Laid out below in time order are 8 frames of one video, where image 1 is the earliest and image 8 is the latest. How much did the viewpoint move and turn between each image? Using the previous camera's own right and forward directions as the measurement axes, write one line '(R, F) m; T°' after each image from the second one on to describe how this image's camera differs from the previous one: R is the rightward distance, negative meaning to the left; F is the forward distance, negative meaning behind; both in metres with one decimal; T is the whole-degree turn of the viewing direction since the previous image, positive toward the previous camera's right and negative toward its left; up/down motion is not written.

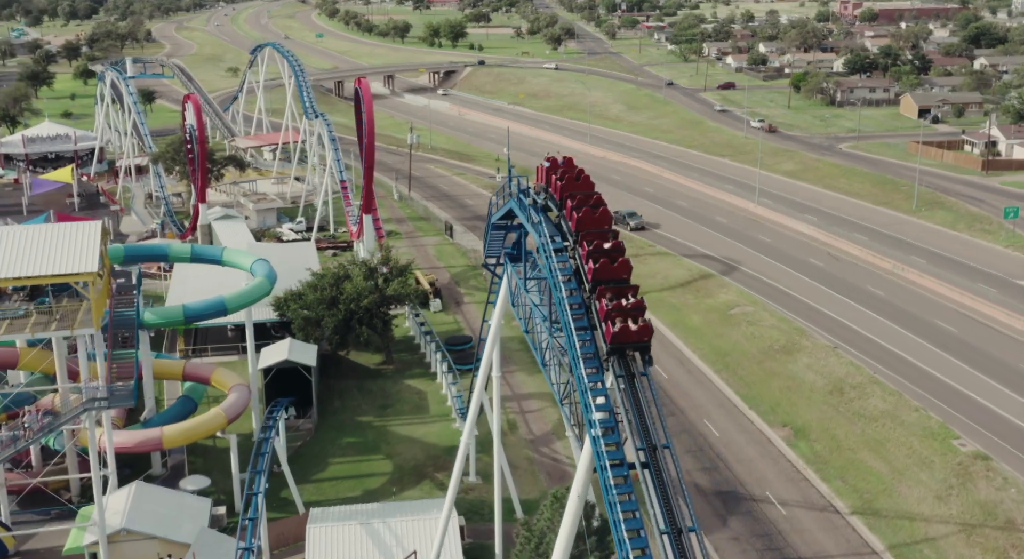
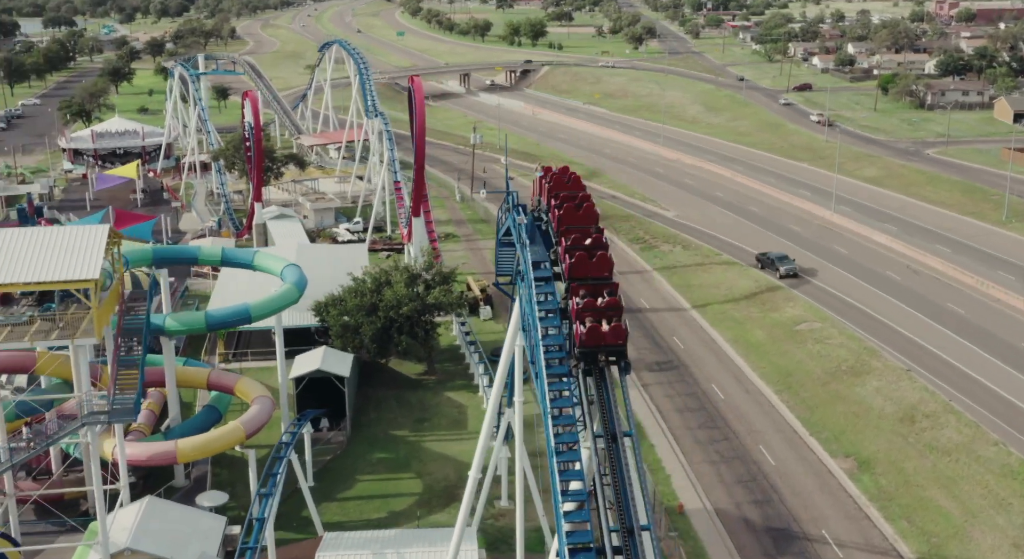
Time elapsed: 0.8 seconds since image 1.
(+1.4, +2.5) m; -4°
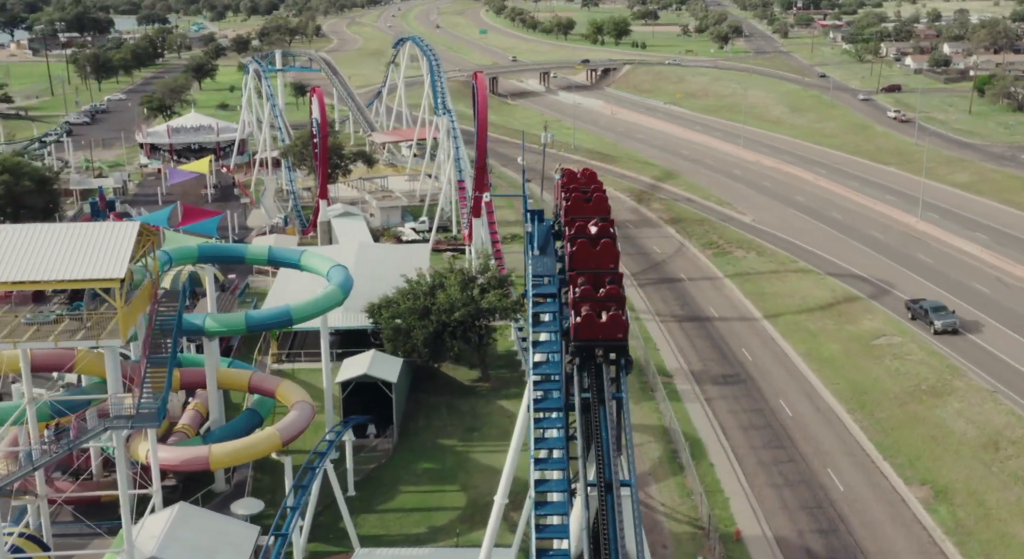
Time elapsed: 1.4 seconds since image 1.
(+1.0, +1.8) m; -4°
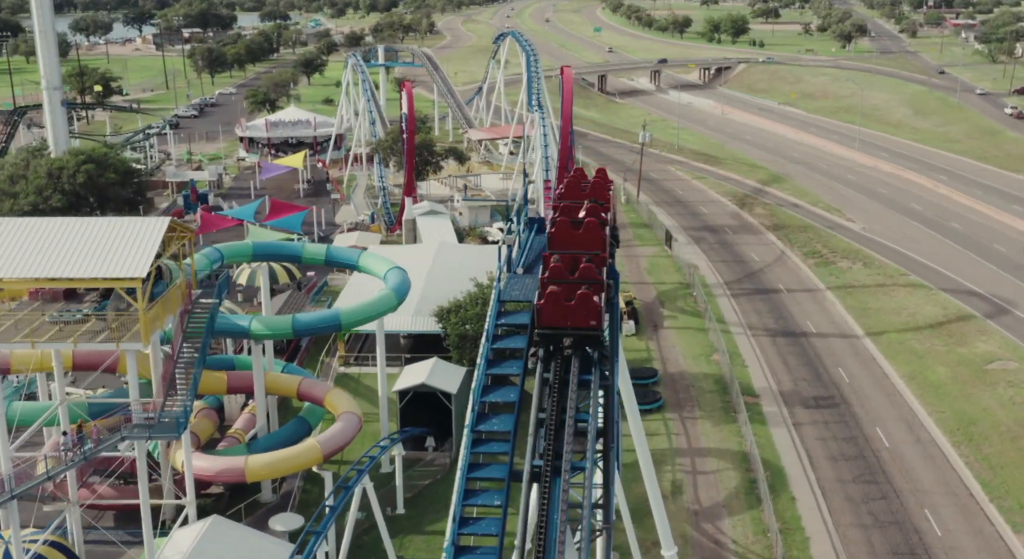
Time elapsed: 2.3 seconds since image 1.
(+1.4, +2.7) m; -6°
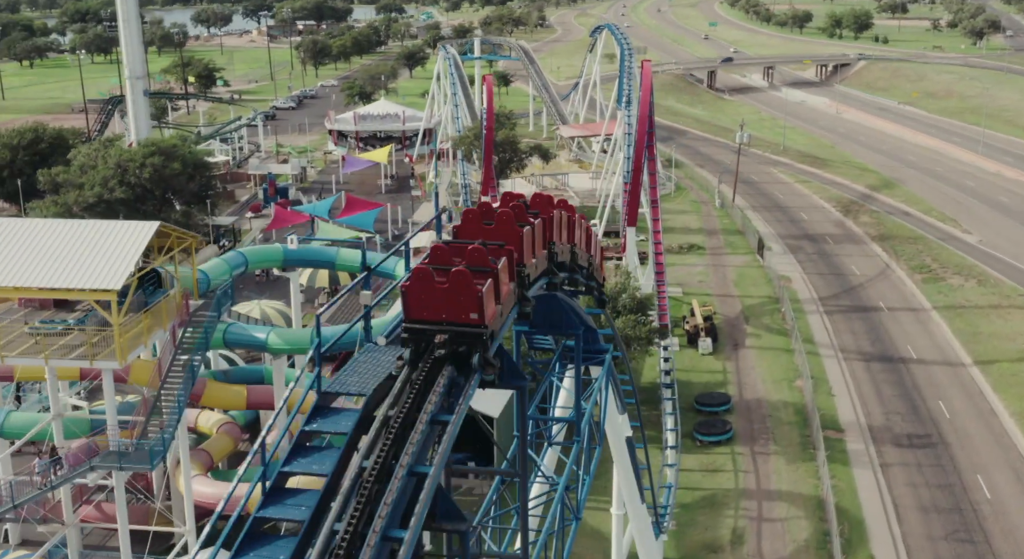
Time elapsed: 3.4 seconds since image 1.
(+1.9, +3.5) m; -6°
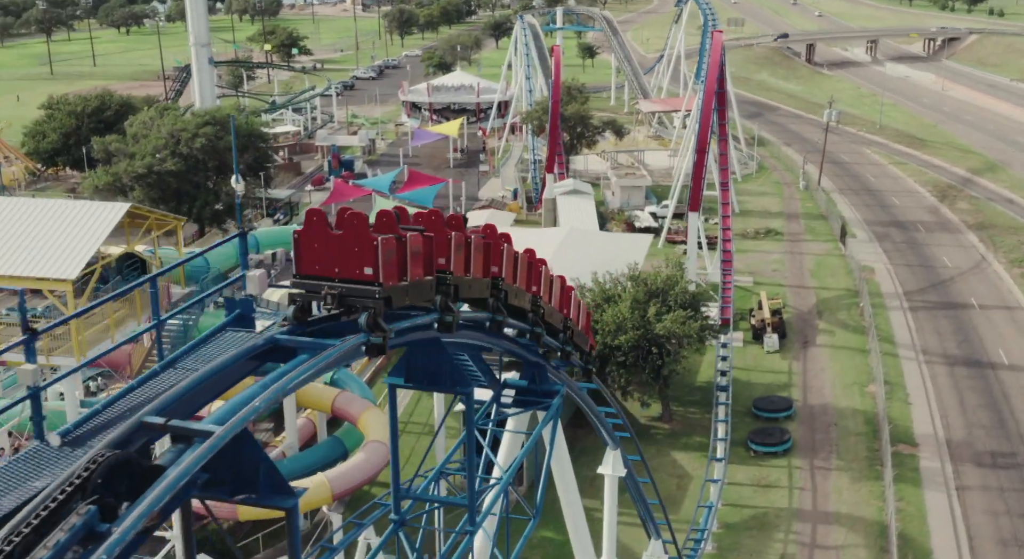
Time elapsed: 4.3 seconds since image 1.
(+1.7, +3.0) m; -5°
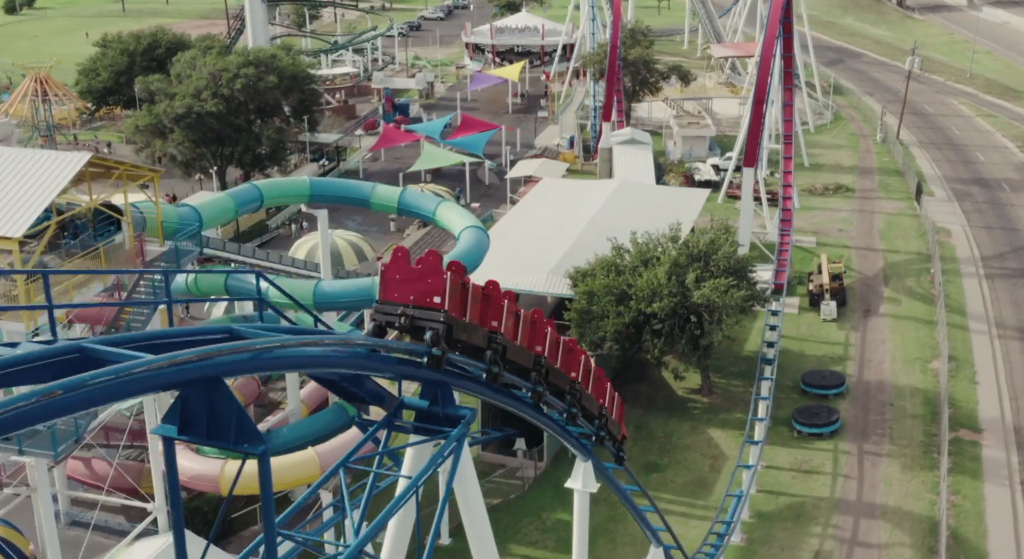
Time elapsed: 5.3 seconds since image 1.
(+1.5, +2.4) m; -4°
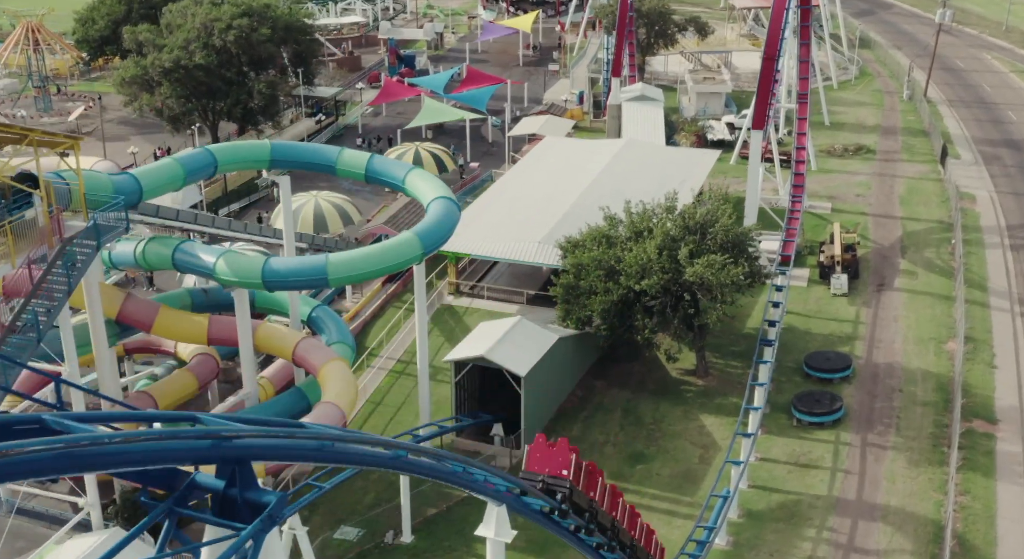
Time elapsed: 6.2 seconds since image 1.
(+1.3, +2.2) m; -2°
